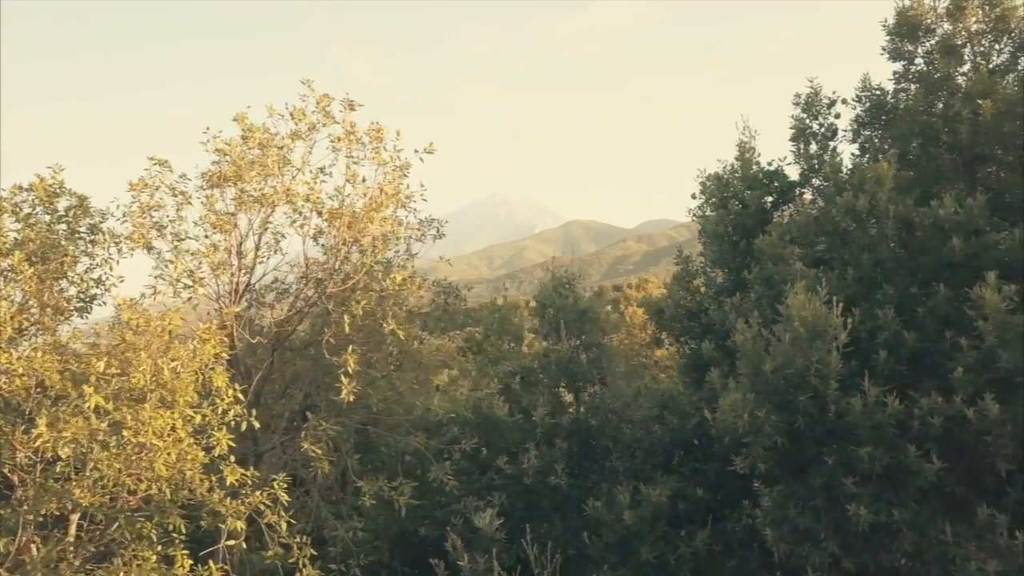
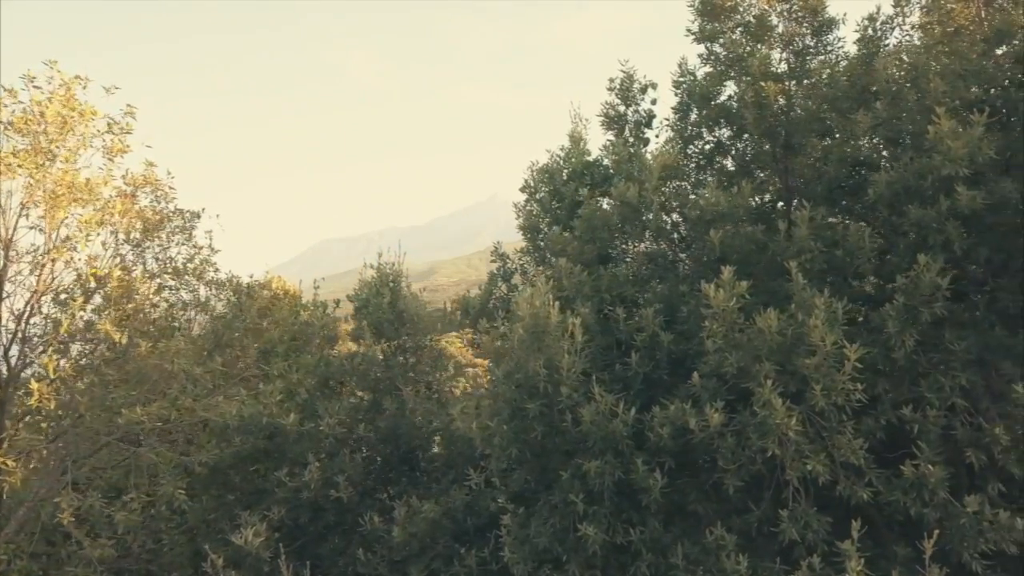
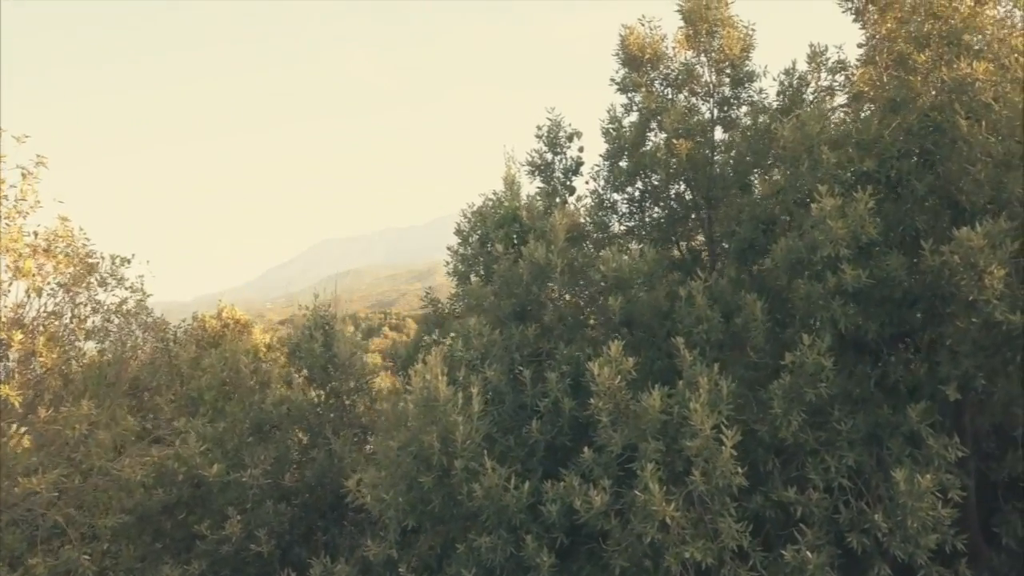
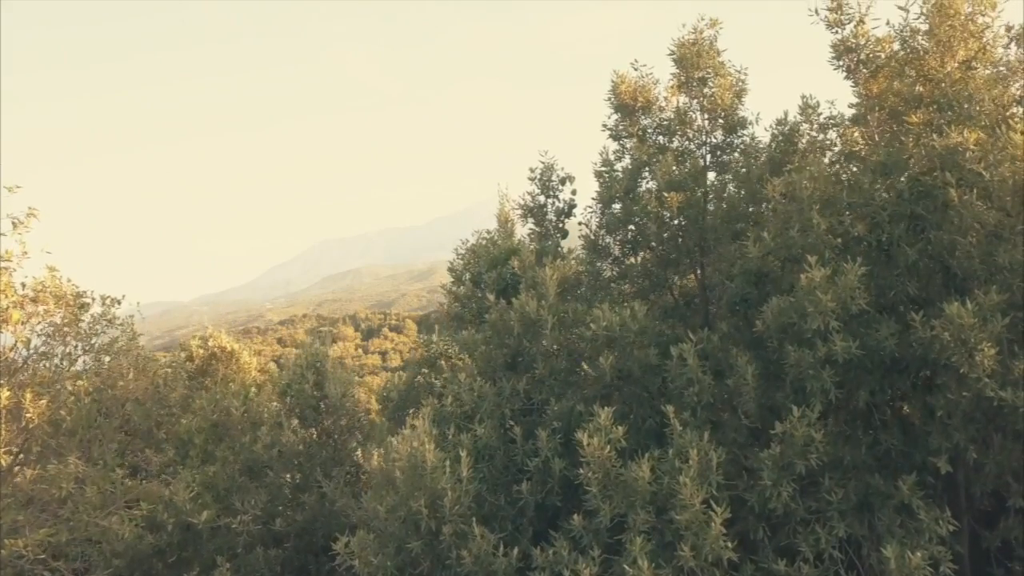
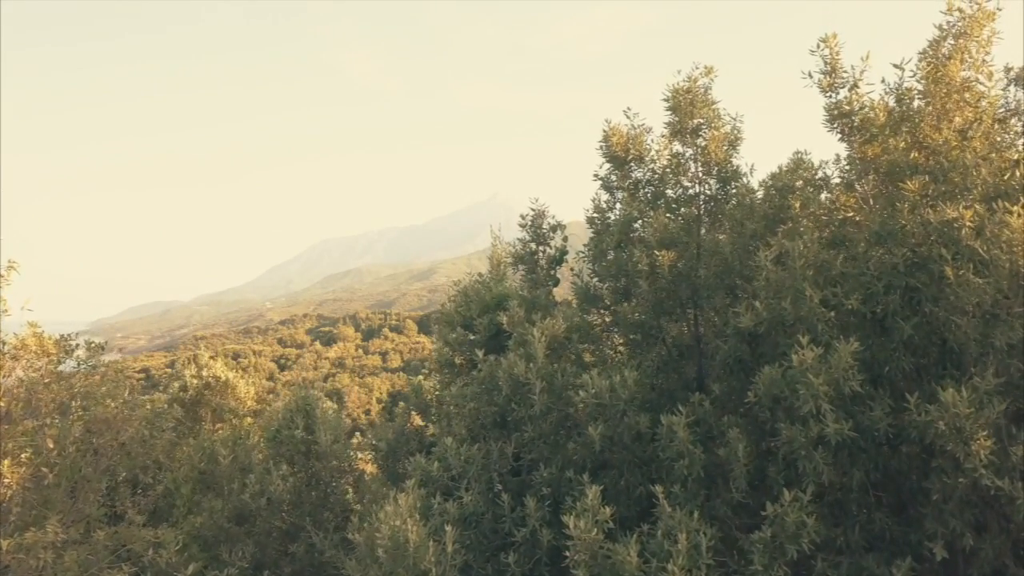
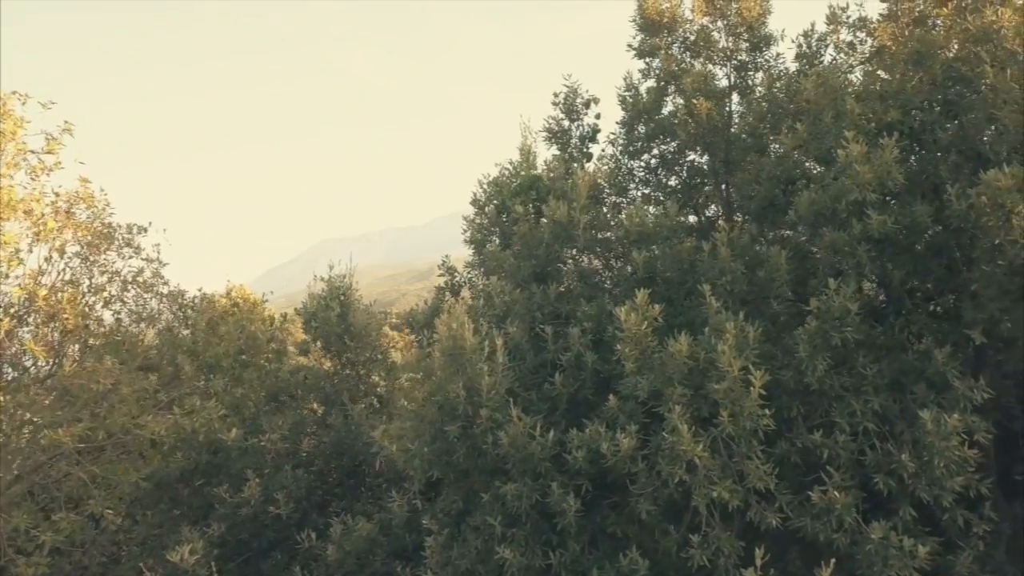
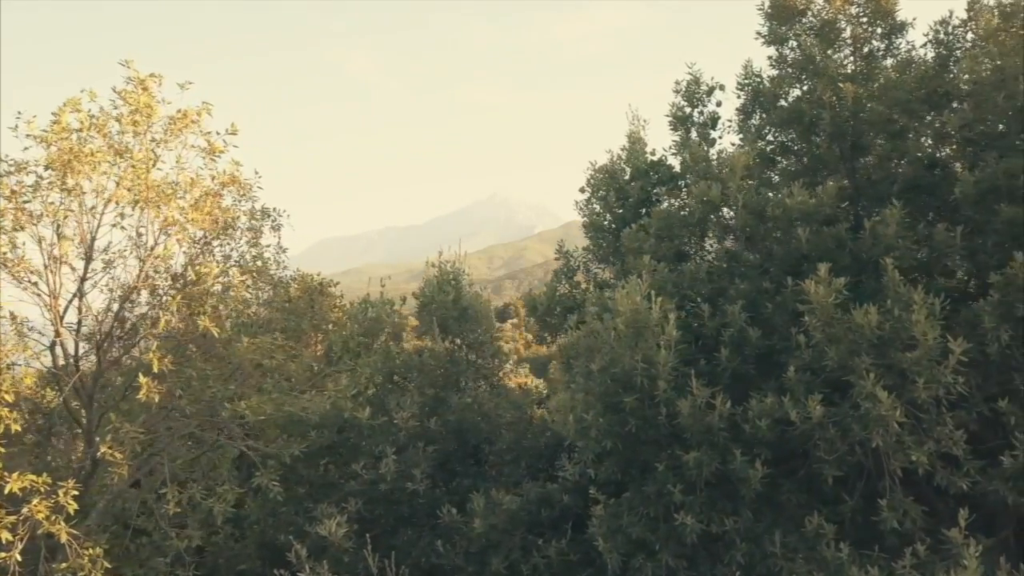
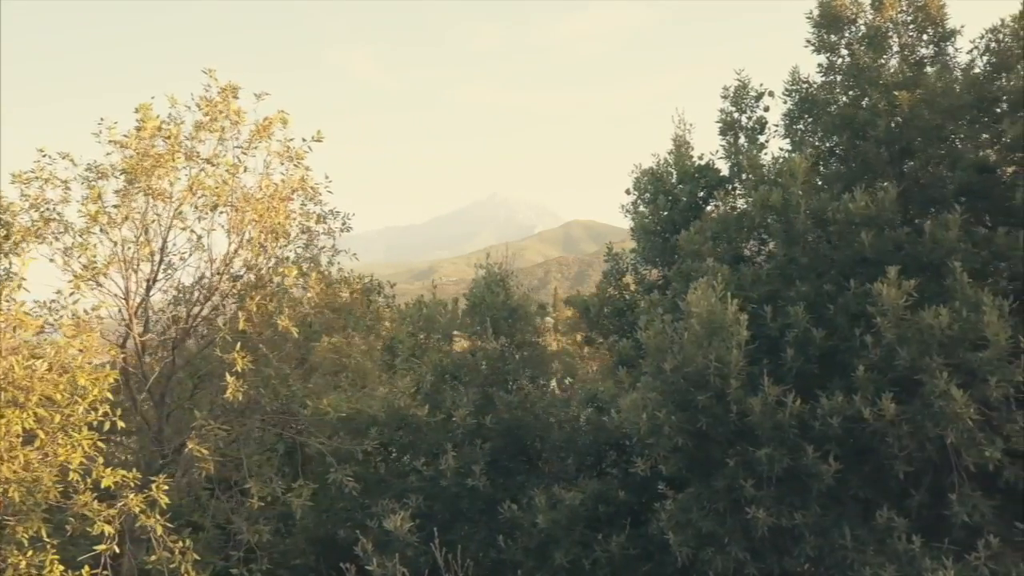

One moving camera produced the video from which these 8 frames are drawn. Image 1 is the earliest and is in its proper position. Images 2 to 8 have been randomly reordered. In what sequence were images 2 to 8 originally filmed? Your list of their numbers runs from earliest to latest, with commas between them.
8, 7, 2, 6, 3, 4, 5
